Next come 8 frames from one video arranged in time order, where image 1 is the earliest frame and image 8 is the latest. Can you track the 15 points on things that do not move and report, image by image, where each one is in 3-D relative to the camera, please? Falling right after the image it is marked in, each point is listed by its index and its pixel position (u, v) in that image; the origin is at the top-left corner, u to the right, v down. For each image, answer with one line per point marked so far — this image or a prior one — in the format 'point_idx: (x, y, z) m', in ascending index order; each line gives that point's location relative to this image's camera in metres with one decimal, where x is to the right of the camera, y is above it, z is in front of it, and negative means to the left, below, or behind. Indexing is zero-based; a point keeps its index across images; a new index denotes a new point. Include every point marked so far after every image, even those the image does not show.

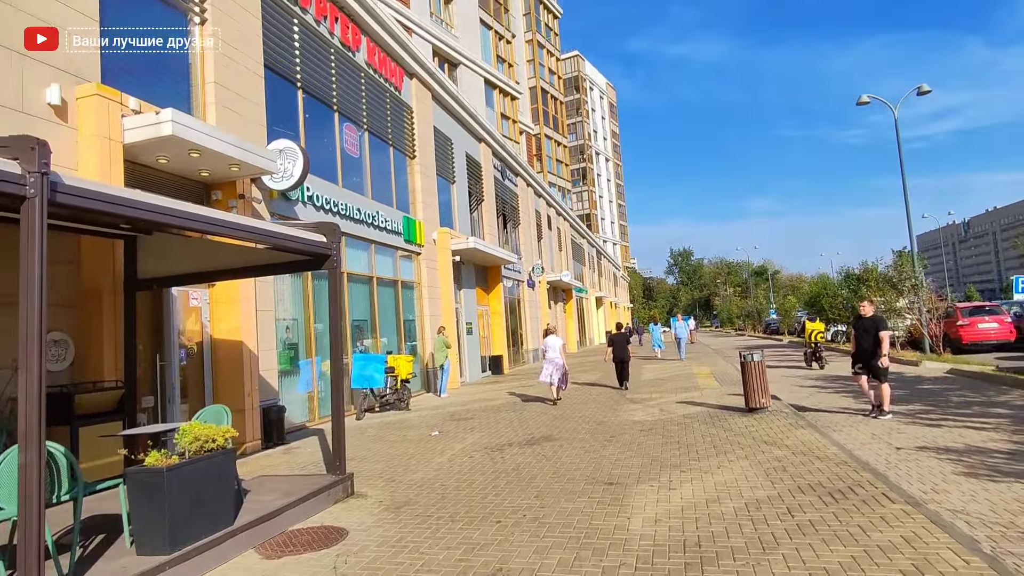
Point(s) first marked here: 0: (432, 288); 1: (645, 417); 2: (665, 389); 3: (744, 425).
0: (-2.3, 0.0, +17.0) m
1: (+2.2, -2.1, +9.8) m
2: (+3.5, -2.3, +13.8) m
3: (+3.3, -2.0, +8.6) m
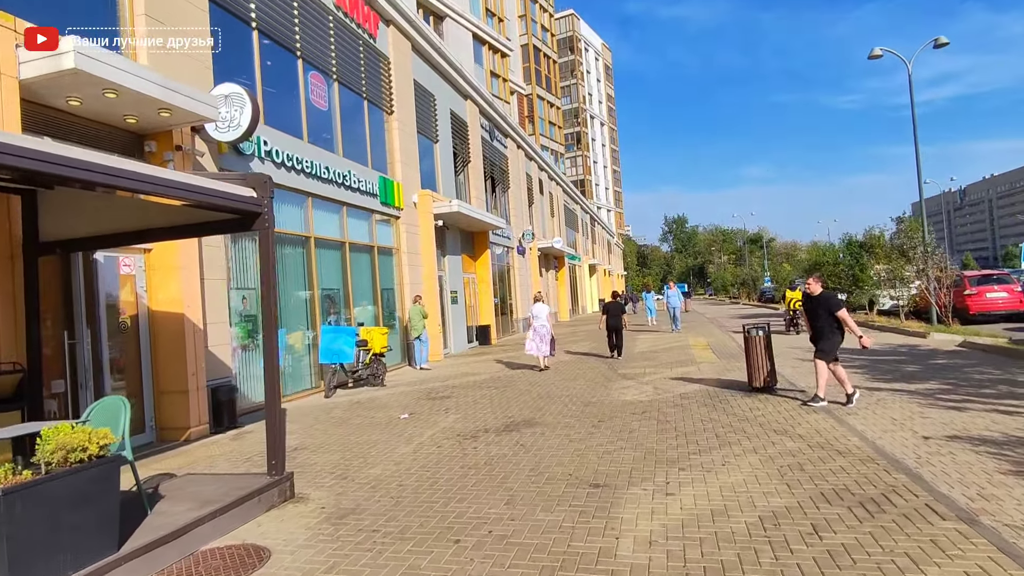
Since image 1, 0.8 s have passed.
0: (-2.7, +0.9, +15.9) m
1: (+1.8, -1.6, +8.9) m
2: (+3.2, -1.6, +12.9) m
3: (+3.0, -1.5, +7.7) m
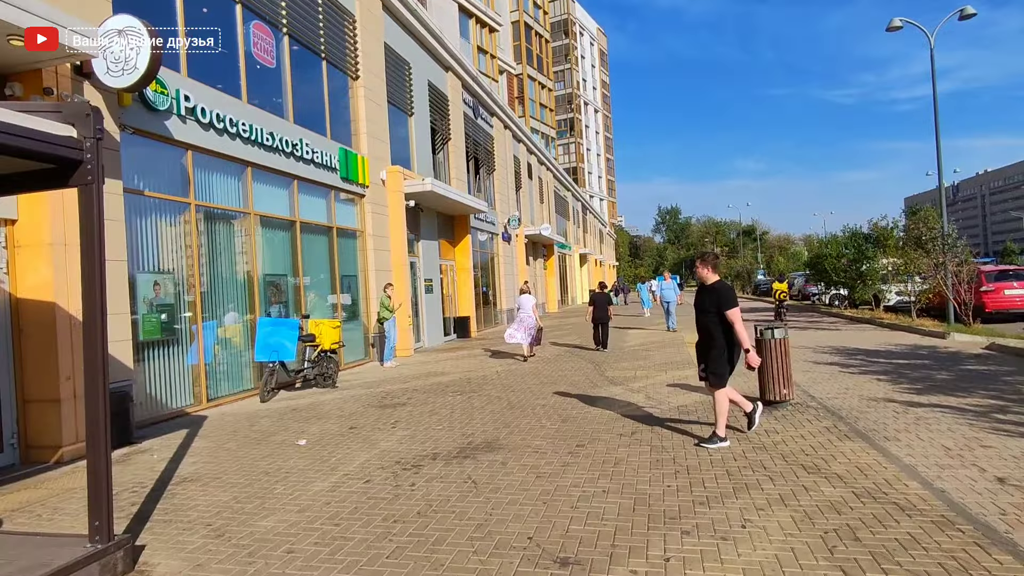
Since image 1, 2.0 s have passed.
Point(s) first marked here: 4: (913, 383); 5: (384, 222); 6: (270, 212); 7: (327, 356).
0: (-3.2, +1.2, +14.3) m
1: (+1.4, -1.5, +7.4) m
2: (+2.7, -1.5, +11.4) m
3: (+2.6, -1.5, +6.1) m
4: (+6.1, -1.5, +9.1) m
5: (-3.2, +1.6, +14.7) m
6: (-4.4, +1.4, +10.8) m
7: (-3.2, -1.2, +10.3) m
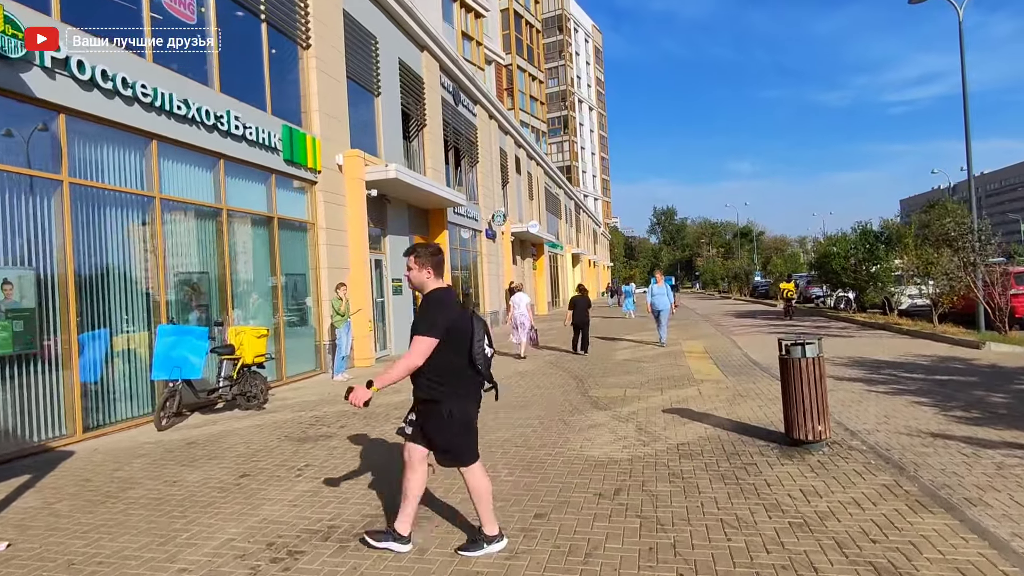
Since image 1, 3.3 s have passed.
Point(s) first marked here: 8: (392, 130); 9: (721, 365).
0: (-3.7, +1.2, +12.5) m
1: (+0.9, -1.5, +5.6) m
2: (+2.1, -1.5, +9.6) m
3: (+2.1, -1.5, +4.4) m
4: (+5.6, -1.5, +7.4) m
5: (-3.7, +1.6, +12.9) m
6: (-4.9, +1.4, +9.0) m
7: (-3.7, -1.2, +8.5) m
8: (-3.2, +4.2, +15.9) m
9: (+4.0, -1.5, +11.4) m
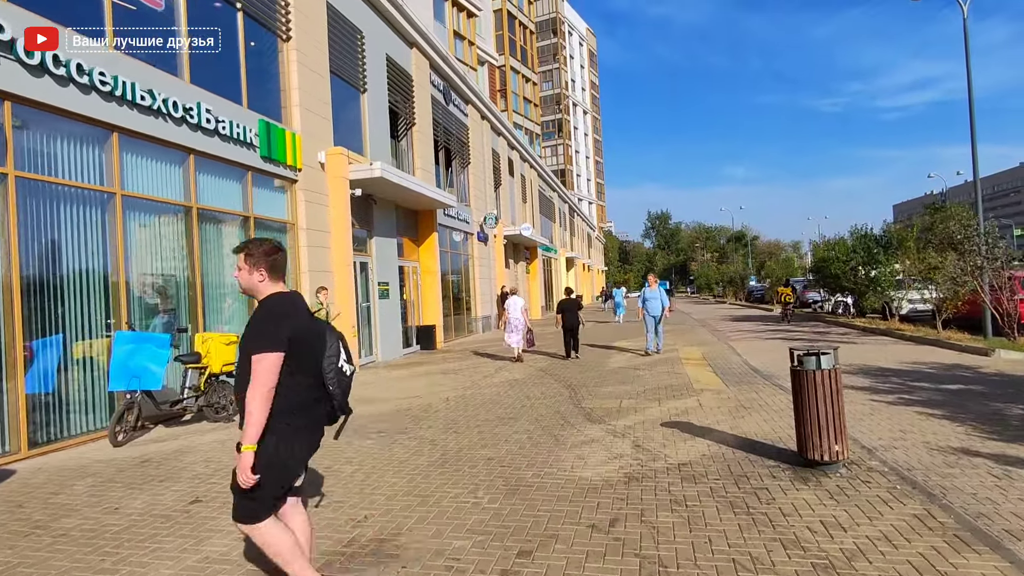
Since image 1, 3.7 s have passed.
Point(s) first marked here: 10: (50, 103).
0: (-3.9, +1.1, +11.9) m
1: (+0.8, -1.6, +5.0) m
2: (+2.0, -1.6, +9.1) m
3: (+2.0, -1.5, +3.8) m
4: (+5.4, -1.6, +6.9) m
5: (-3.9, +1.5, +12.3) m
6: (-5.1, +1.3, +8.4) m
7: (-3.9, -1.2, +7.9) m
8: (-3.4, +4.1, +15.3) m
9: (+3.8, -1.5, +10.8) m
10: (-5.3, +2.1, +6.9) m
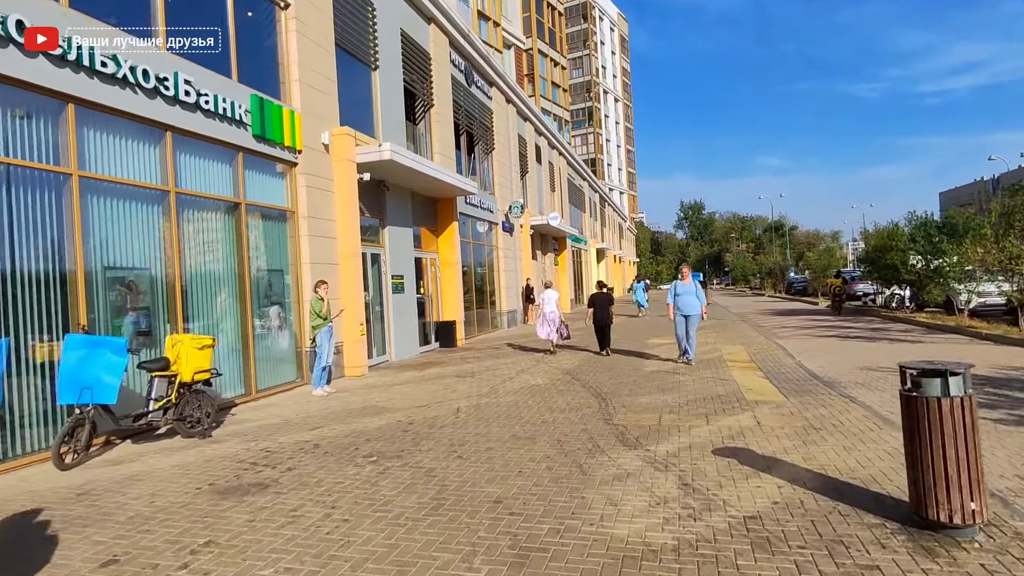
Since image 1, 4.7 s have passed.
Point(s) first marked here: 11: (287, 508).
0: (-3.5, +1.2, +10.8) m
1: (+0.8, -1.5, +3.8) m
2: (+2.2, -1.5, +7.7) m
3: (+2.0, -1.5, +2.5) m
4: (+5.6, -1.5, +5.4) m
5: (-3.5, +1.6, +11.2) m
6: (-4.8, +1.4, +7.4) m
7: (-3.7, -1.2, +6.9) m
8: (-2.8, +4.2, +14.2) m
9: (+4.1, -1.4, +9.4) m
10: (-5.1, +2.2, +5.9) m
11: (-1.7, -1.7, +4.5) m
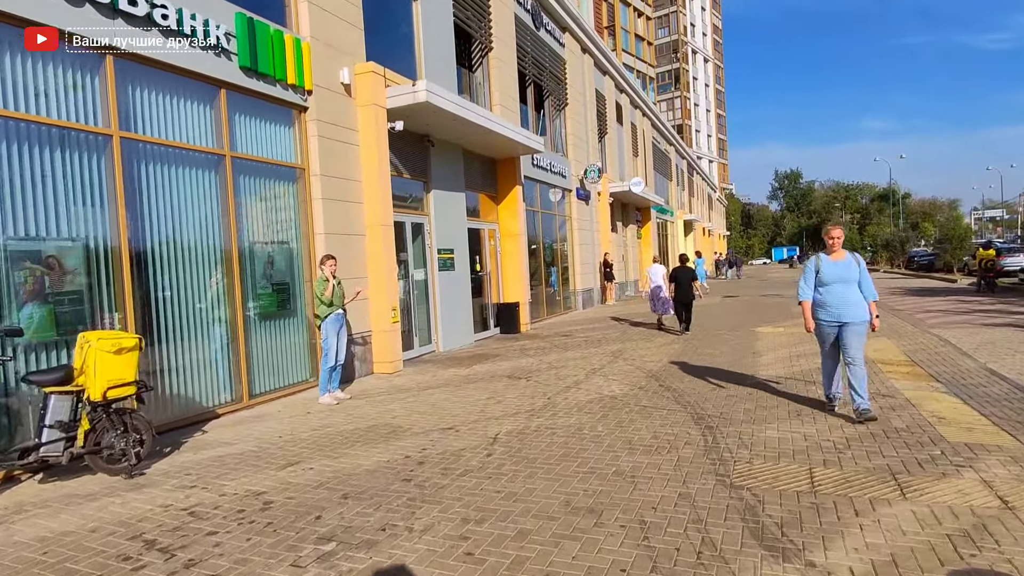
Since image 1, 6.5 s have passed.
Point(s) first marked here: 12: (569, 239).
0: (-2.6, +1.6, +8.7) m
1: (+0.8, -1.5, +1.2) m
2: (+2.7, -1.3, +4.9) m
3: (+1.8, -1.5, -0.2) m
4: (+5.7, -1.4, +2.1) m
5: (-2.5, +2.0, +9.0) m
6: (-4.3, +1.6, +5.4) m
7: (-3.2, -1.0, +4.9) m
8: (-1.4, +4.7, +11.8) m
9: (+4.8, -1.2, +6.4) m
10: (-4.8, +2.3, +3.9) m
11: (-1.6, -1.6, +2.3) m
12: (+1.8, +1.6, +19.3) m
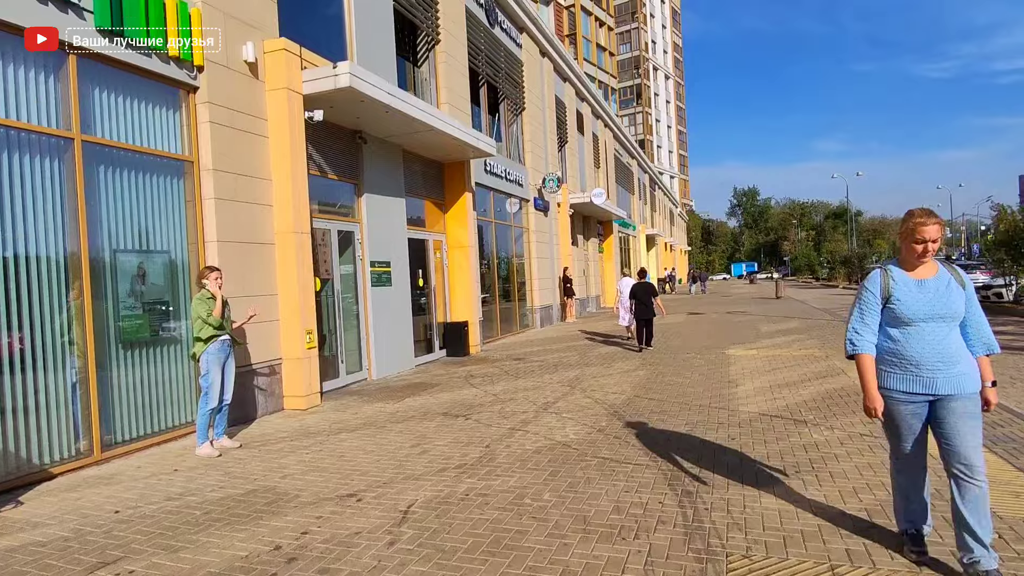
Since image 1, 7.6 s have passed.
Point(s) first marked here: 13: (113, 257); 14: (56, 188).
0: (-3.3, +1.3, +7.2) m
1: (+0.5, -1.6, -0.1) m
2: (+2.2, -1.4, +3.7) m
3: (+1.5, -1.5, -1.5) m
4: (+5.4, -1.5, +1.1) m
5: (-3.2, +1.8, +7.5) m
6: (-4.9, +1.4, +3.9) m
7: (-3.8, -1.1, +3.3) m
8: (-2.4, +4.4, +10.4) m
9: (+4.2, -1.4, +5.2) m
10: (-5.3, +2.2, +2.3) m
11: (-2.0, -1.6, +0.8) m
12: (+0.4, +1.1, +18.1) m
13: (-4.0, +0.3, +6.1) m
14: (-4.2, +0.9, +5.6) m
